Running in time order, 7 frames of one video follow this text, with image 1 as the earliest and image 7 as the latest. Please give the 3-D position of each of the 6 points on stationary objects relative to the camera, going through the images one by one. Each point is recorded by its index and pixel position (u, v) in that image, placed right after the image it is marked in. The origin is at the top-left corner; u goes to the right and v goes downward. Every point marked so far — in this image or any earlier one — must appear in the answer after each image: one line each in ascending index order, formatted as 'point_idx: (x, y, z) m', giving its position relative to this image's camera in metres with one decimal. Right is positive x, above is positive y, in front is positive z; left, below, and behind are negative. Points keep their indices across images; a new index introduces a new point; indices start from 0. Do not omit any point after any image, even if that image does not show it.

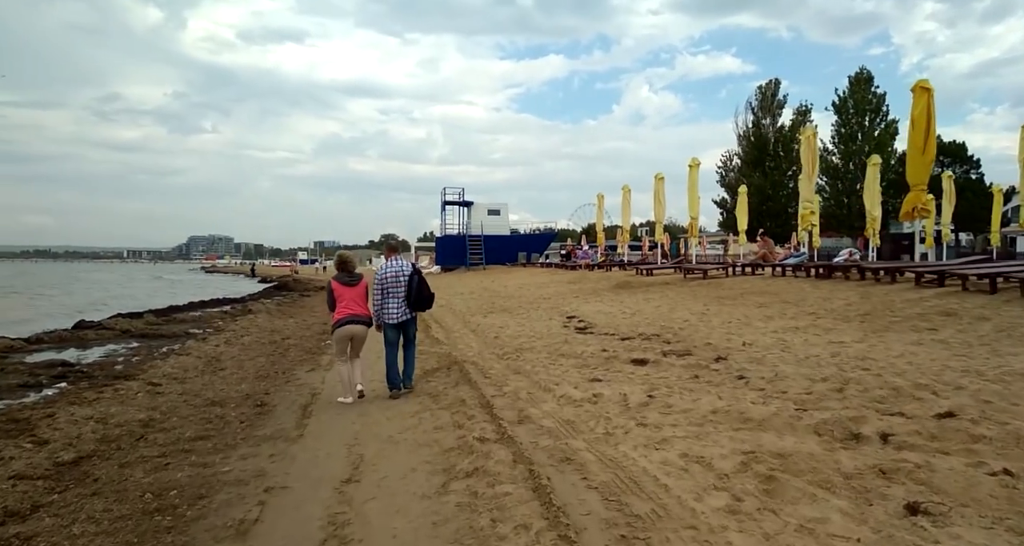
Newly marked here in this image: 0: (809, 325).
0: (+4.8, -0.8, +9.8) m
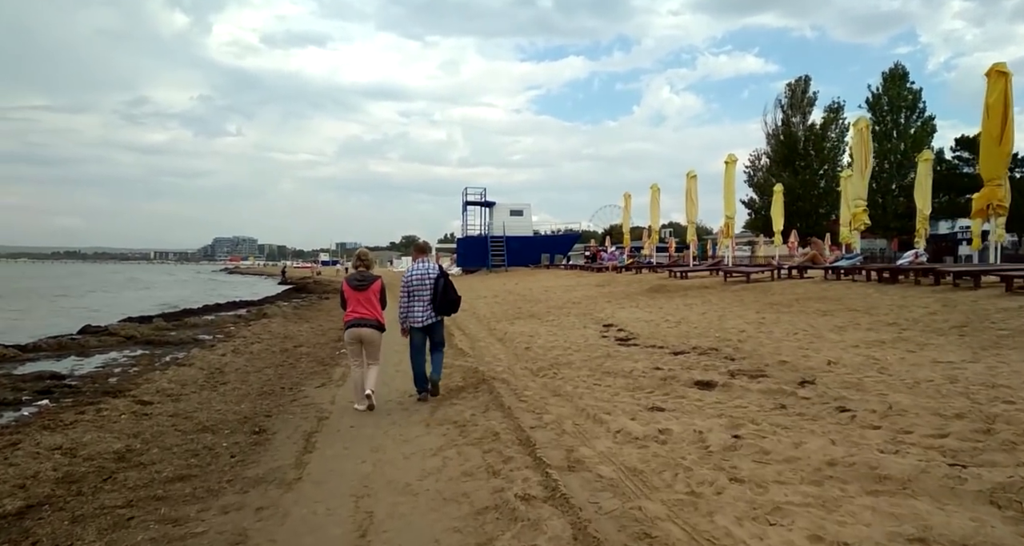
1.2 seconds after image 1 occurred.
0: (+5.3, -0.9, +8.4) m
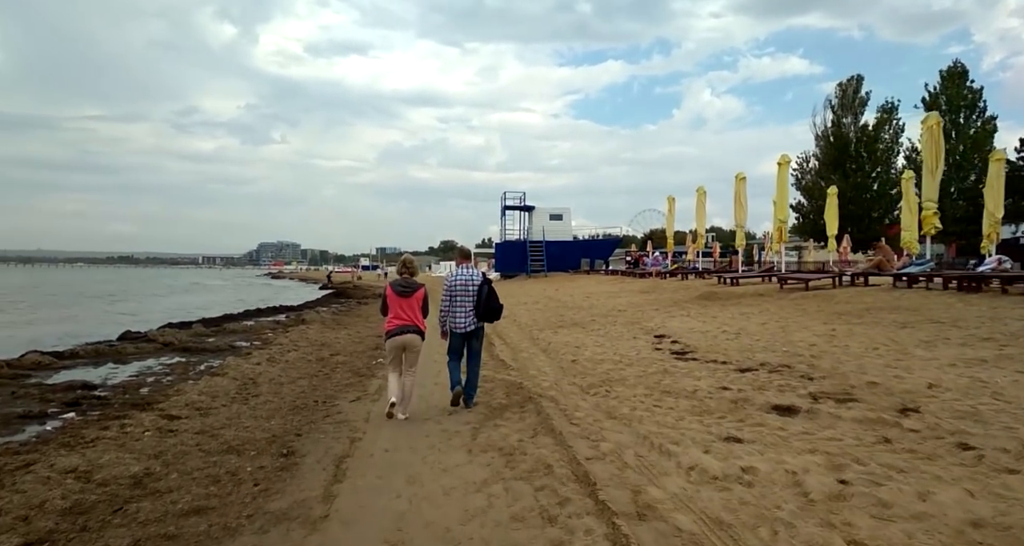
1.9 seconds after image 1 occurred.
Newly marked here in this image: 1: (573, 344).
0: (+5.9, -1.0, +7.3) m
1: (+1.2, -1.4, +12.0) m
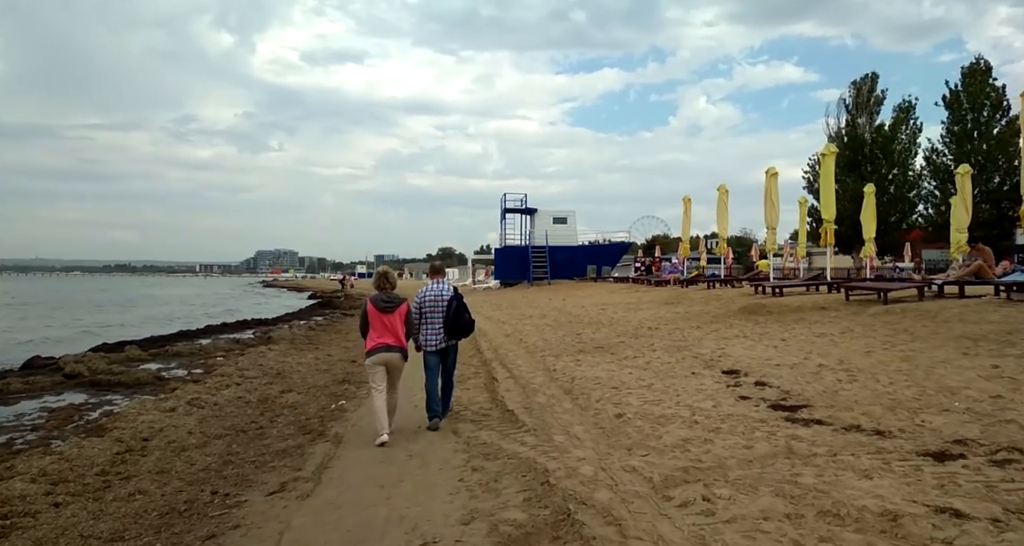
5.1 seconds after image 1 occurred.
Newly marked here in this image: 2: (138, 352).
0: (+6.0, -1.1, +4.0) m
1: (+1.4, -1.6, +8.7) m
2: (-9.1, -1.9, +14.8) m
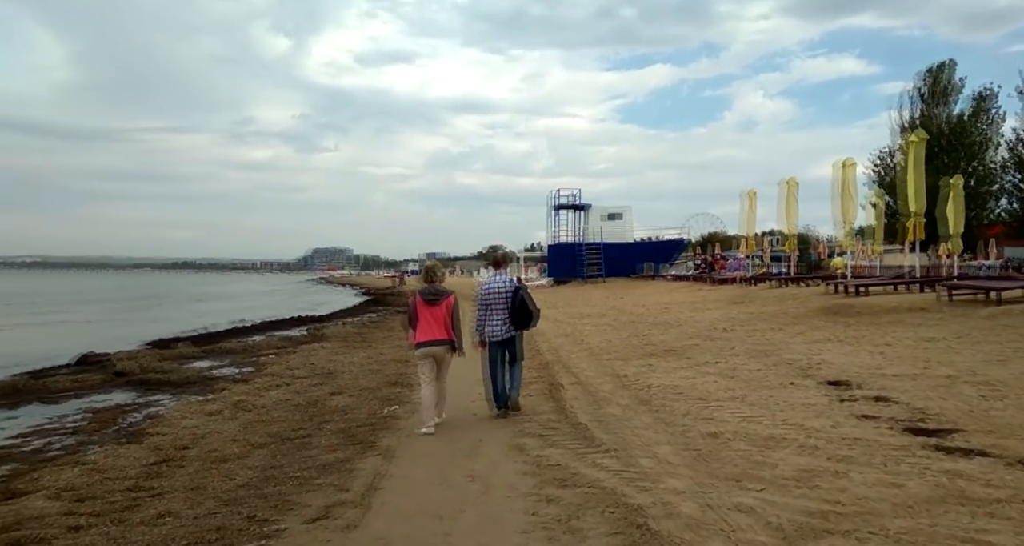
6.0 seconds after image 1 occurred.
0: (+6.5, -1.1, +2.6) m
1: (+2.2, -1.5, +7.7) m
2: (-7.7, -1.8, +14.5) m
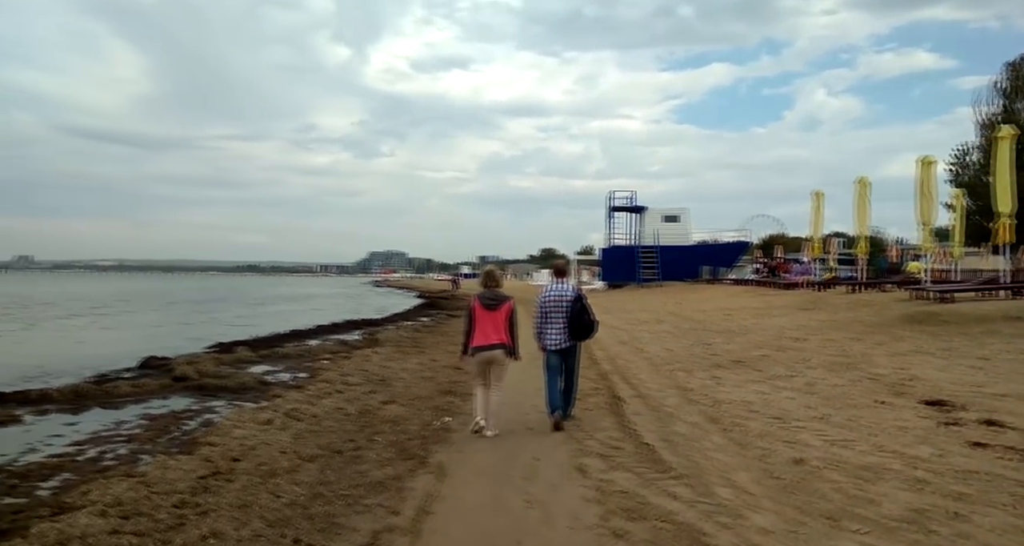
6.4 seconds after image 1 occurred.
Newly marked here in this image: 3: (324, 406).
0: (+6.8, -1.1, +1.6) m
1: (+2.9, -1.6, +7.0) m
2: (-6.4, -1.9, +14.7) m
3: (-2.9, -2.0, +9.3) m
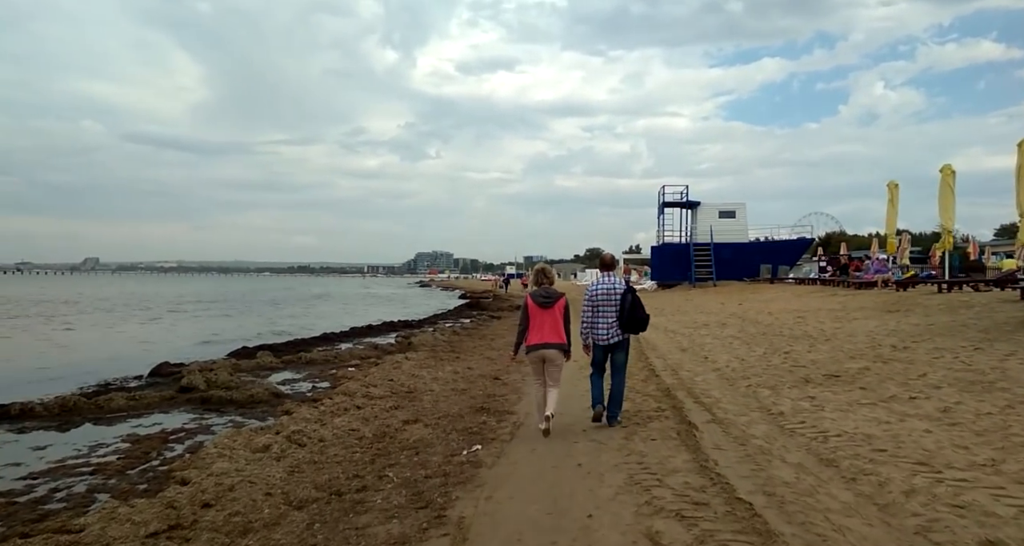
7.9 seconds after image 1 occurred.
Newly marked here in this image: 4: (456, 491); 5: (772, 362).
0: (+6.7, -1.0, -0.5) m
1: (+3.3, -1.5, +5.2) m
2: (-5.4, -1.9, +13.6) m
3: (-2.3, -2.0, +7.9) m
4: (-0.5, -1.9, +5.5) m
5: (+4.4, -1.5, +10.4) m
